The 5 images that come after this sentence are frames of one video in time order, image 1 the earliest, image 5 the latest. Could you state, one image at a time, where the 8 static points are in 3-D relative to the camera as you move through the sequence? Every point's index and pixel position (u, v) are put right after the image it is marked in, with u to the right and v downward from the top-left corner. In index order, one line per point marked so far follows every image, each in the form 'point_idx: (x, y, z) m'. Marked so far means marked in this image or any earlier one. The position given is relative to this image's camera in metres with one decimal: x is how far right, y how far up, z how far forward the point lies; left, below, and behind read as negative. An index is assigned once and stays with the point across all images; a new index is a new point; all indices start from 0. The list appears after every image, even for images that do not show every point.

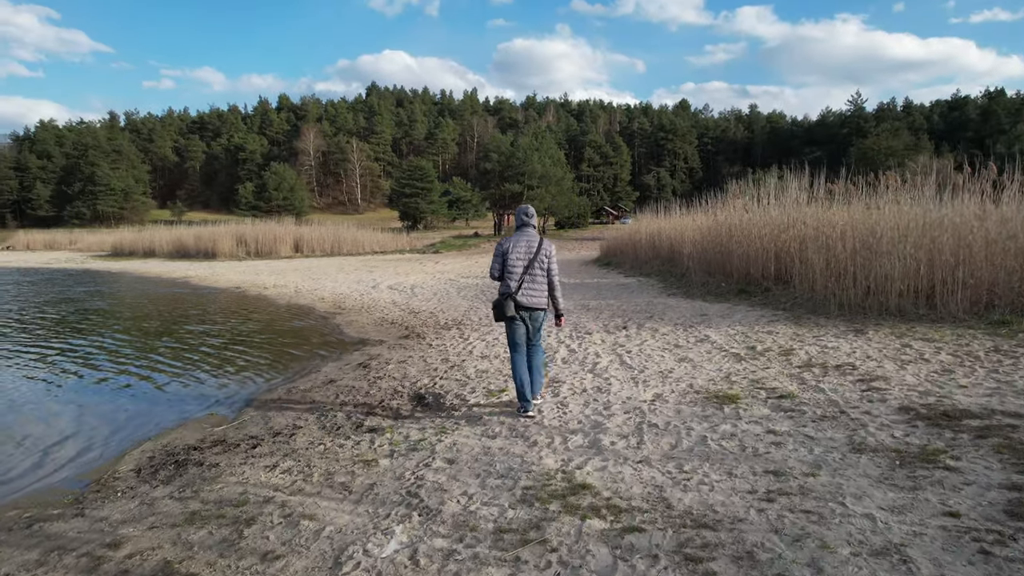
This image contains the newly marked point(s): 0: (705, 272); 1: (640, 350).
0: (+3.8, +0.3, +13.5) m
1: (+1.3, -0.6, +6.8) m
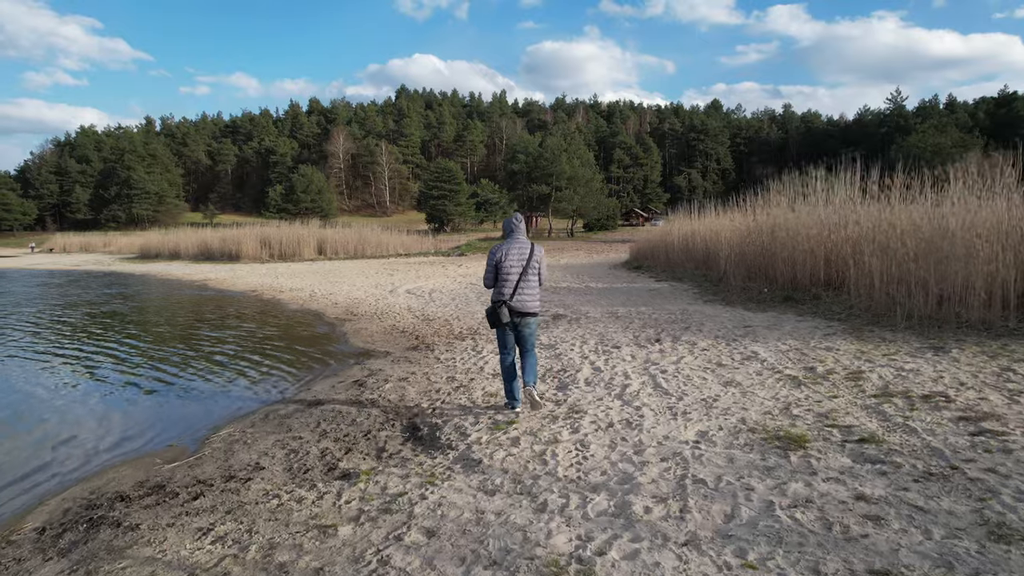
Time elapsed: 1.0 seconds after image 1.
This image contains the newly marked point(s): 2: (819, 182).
0: (+4.2, +0.2, +12.4) m
1: (+1.4, -0.7, +5.8) m
2: (+5.5, +2.1, +12.5) m
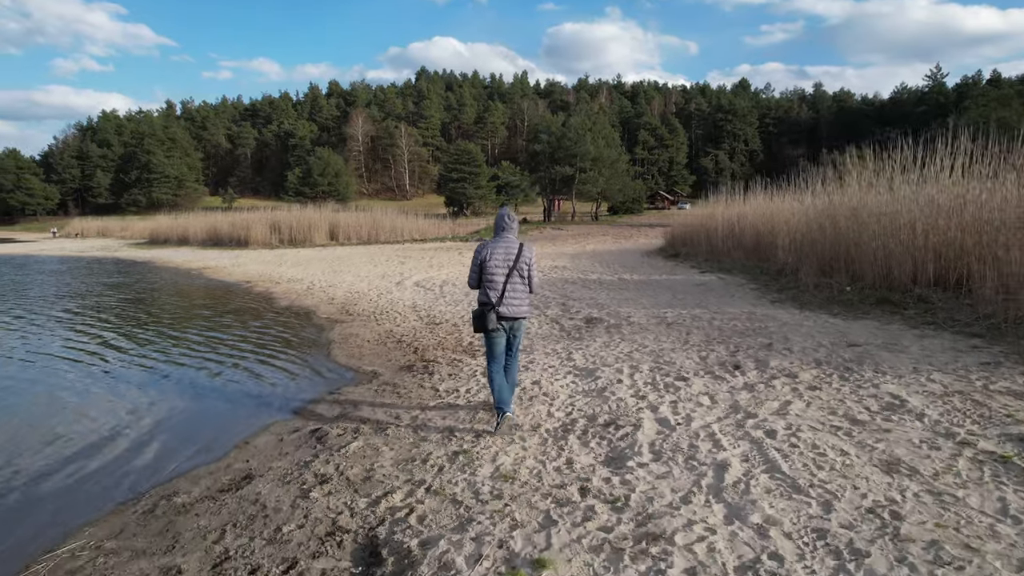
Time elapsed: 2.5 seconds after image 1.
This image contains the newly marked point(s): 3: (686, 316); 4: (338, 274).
0: (+4.6, +0.3, +10.2) m
1: (+1.5, -0.8, +3.8) m
2: (+5.9, +2.1, +10.2) m
3: (+2.2, -0.4, +8.5) m
4: (-4.6, +0.4, +18.1) m
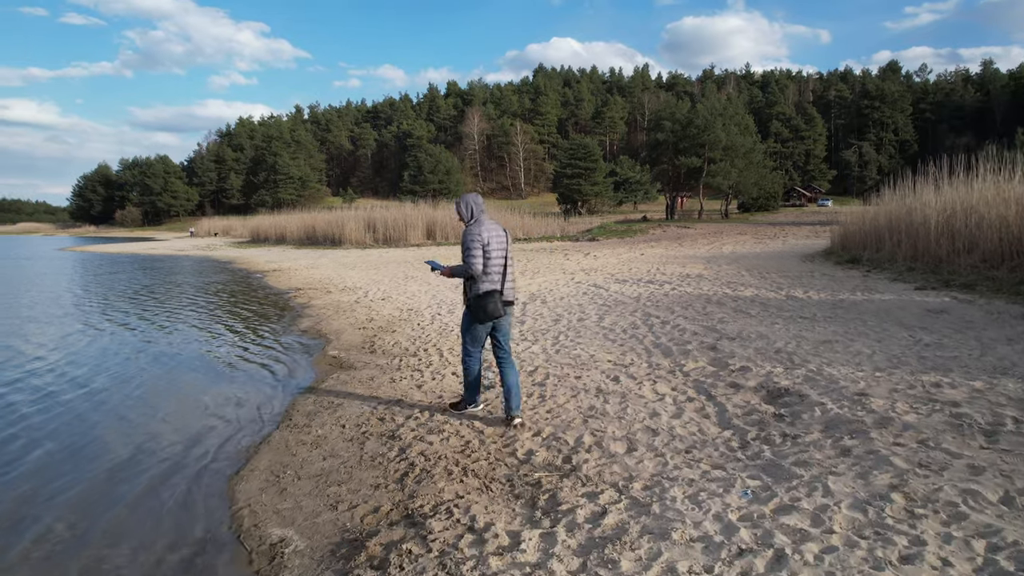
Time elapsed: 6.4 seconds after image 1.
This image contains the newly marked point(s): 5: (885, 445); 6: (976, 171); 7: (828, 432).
0: (+5.5, -0.1, +5.2) m
1: (+1.4, -1.1, -0.7) m
2: (+6.8, +1.8, +4.9) m
3: (+2.8, -0.7, +3.8) m
4: (-2.2, +0.2, +14.5) m
5: (+1.8, -0.8, +3.3) m
6: (+8.5, +2.1, +12.7) m
7: (+1.7, -0.8, +3.7) m
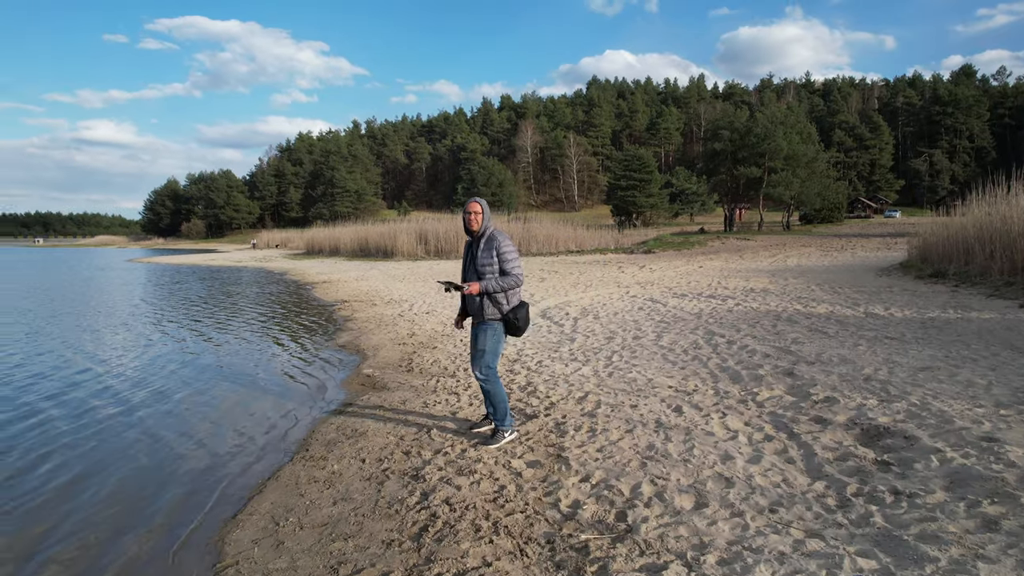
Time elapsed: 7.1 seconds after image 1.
0: (+5.8, -0.2, +4.1) m
1: (+1.2, -1.1, -1.5) m
2: (+7.1, +1.6, +3.8) m
3: (+3.0, -0.8, +3.0) m
4: (-1.2, -0.1, +14.0) m
5: (+2.0, -0.9, +2.6) m
6: (+9.4, +1.8, +11.4) m
7: (+1.9, -0.9, +3.0) m
